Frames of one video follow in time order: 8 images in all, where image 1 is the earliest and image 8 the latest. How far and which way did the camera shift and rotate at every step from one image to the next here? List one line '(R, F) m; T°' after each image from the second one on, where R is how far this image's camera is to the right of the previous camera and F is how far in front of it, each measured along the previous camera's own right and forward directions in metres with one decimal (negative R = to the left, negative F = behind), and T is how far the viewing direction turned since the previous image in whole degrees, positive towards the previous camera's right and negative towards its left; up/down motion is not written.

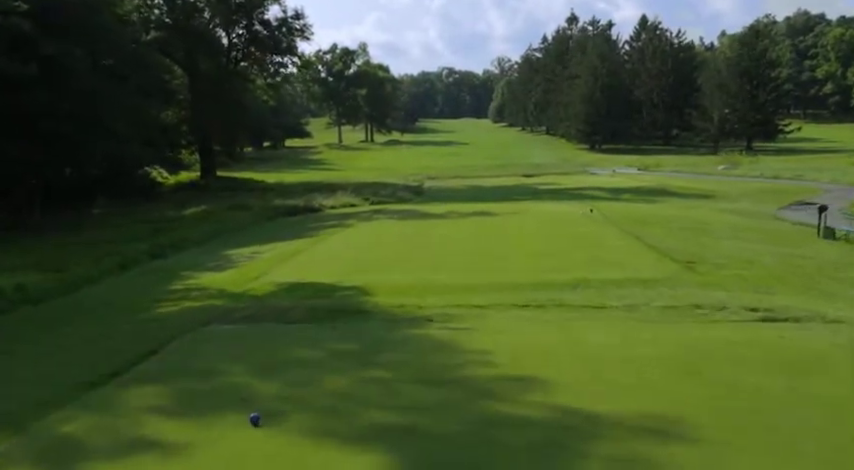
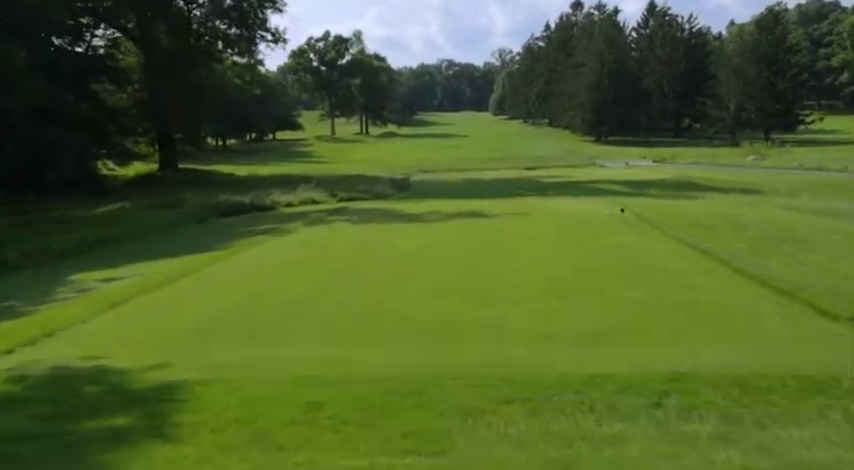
(+0.6, +5.6) m; 0°
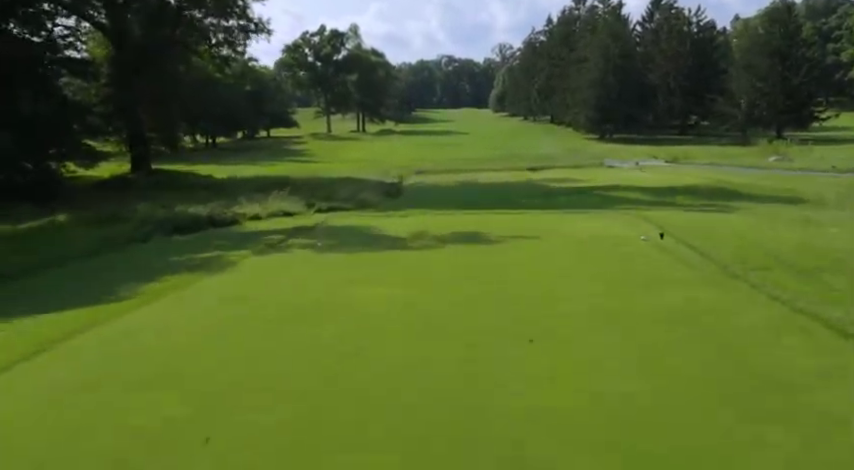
(+0.2, +3.3) m; 0°
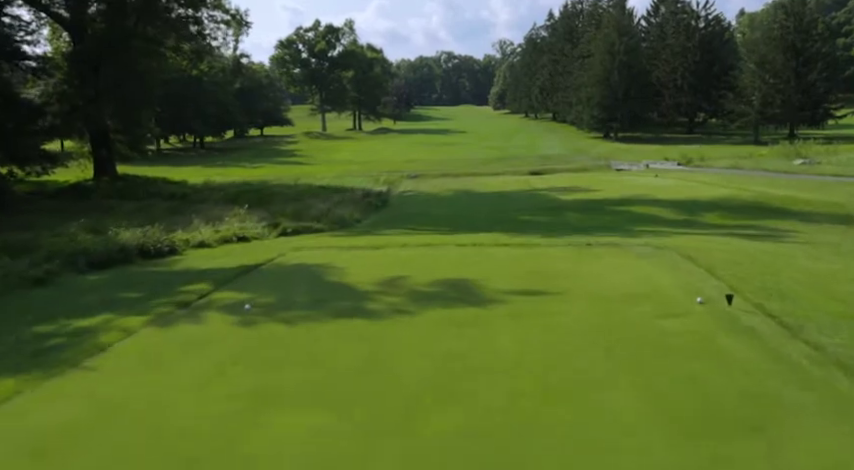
(+0.3, +3.4) m; 0°
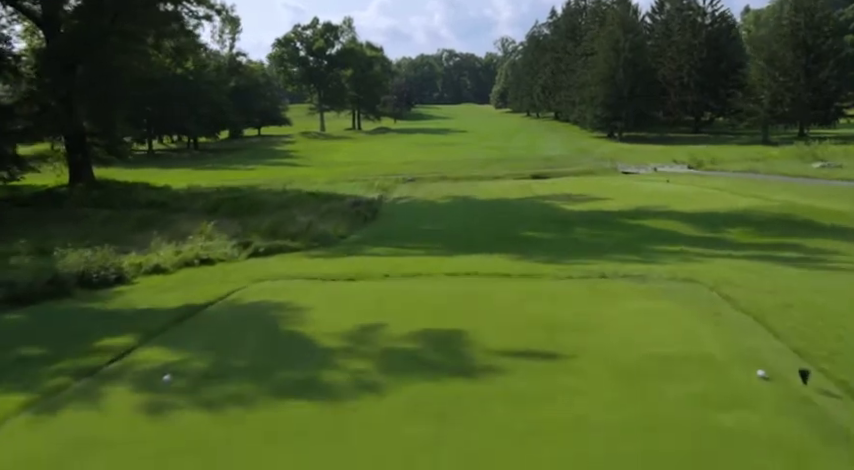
(+0.2, +2.1) m; 0°
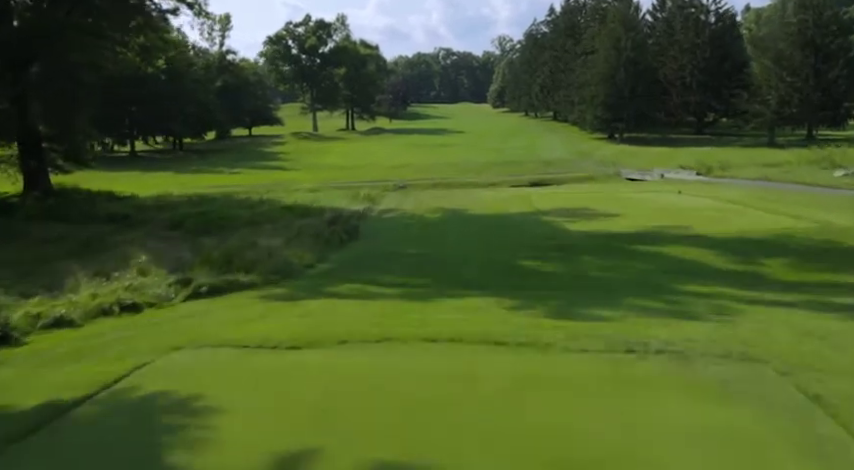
(+0.3, +2.8) m; 0°
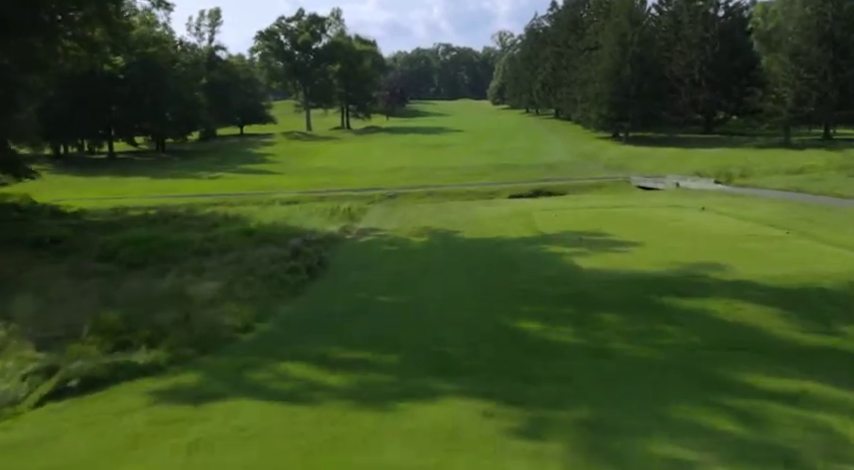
(+0.5, +3.9) m; 0°
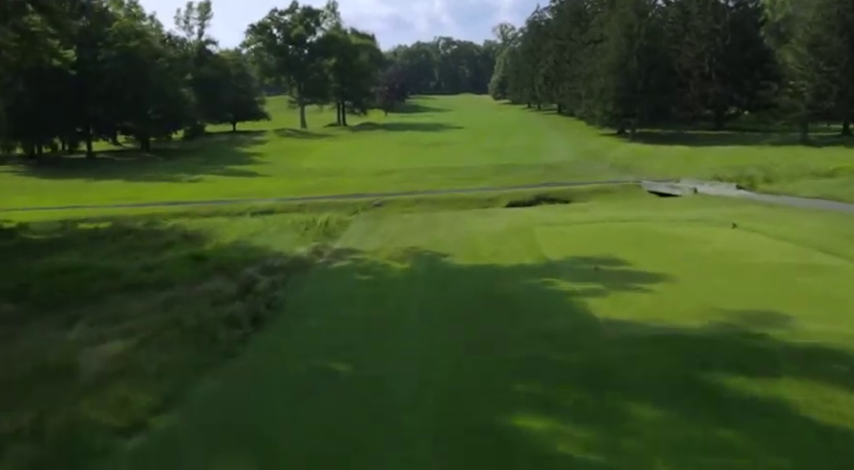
(+0.5, +3.6) m; 0°
